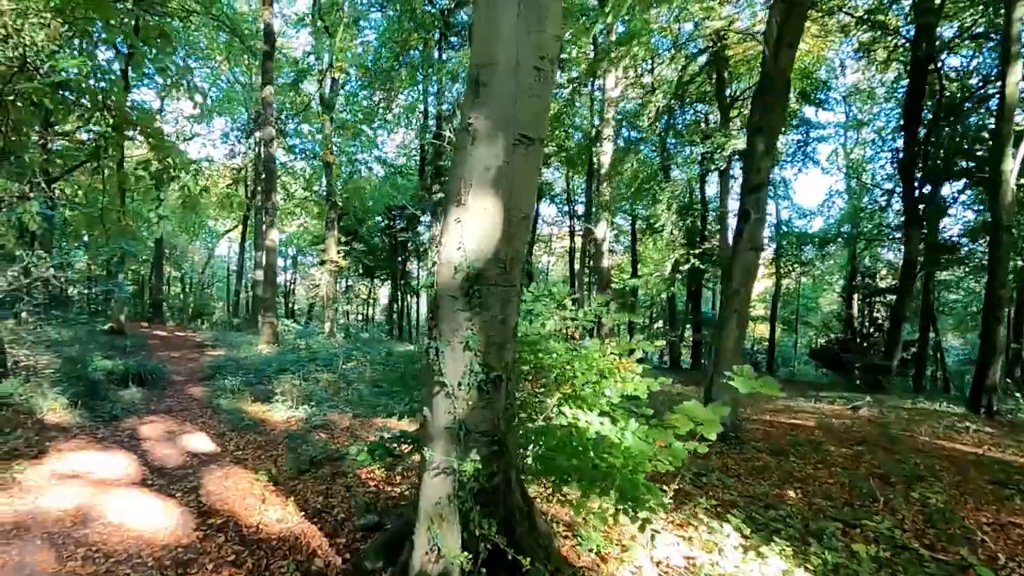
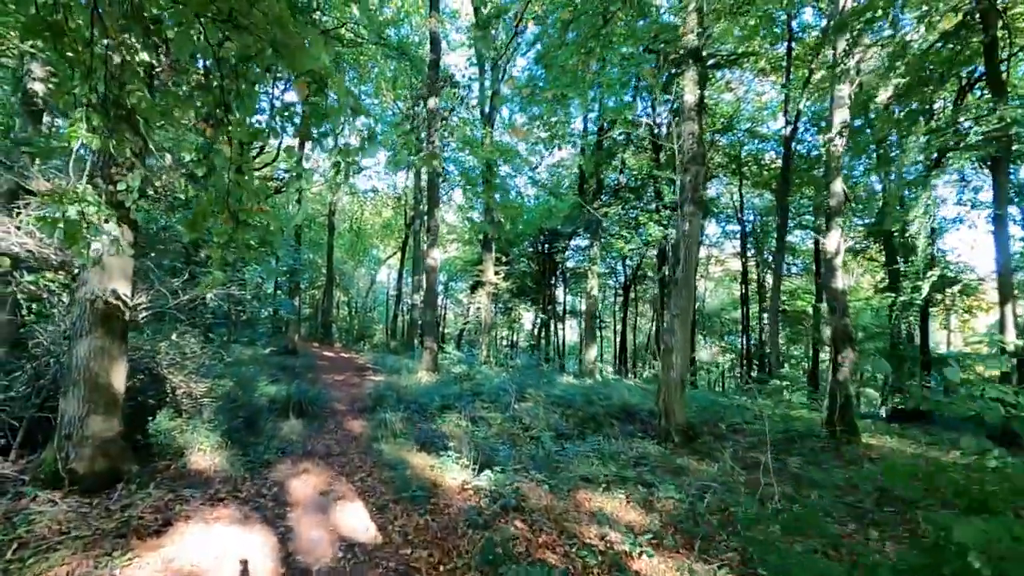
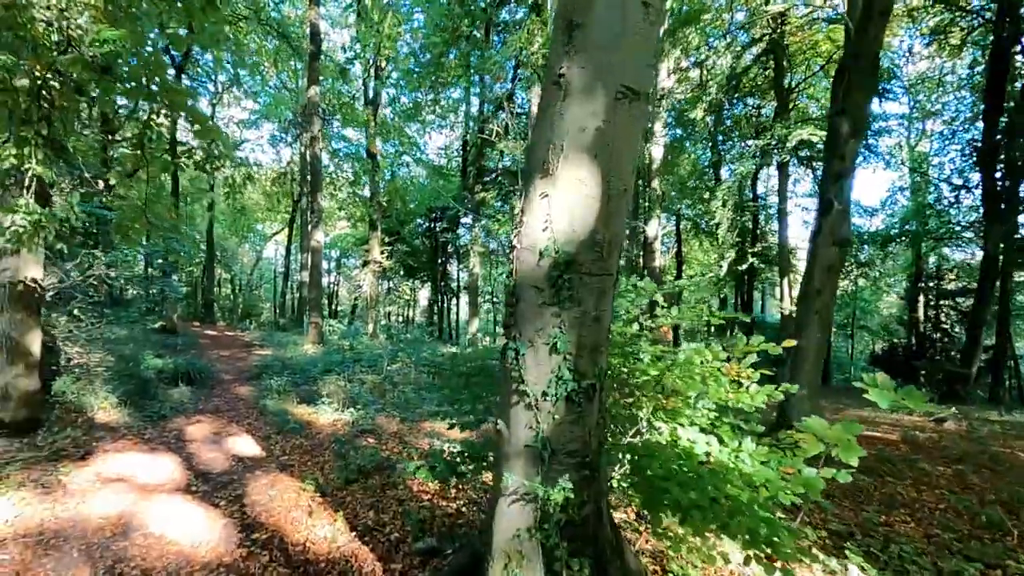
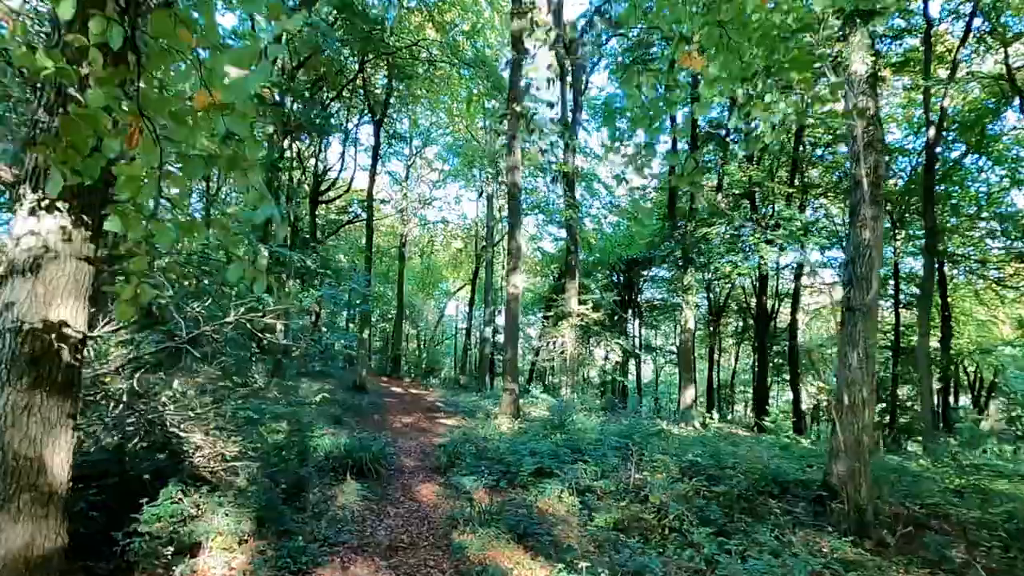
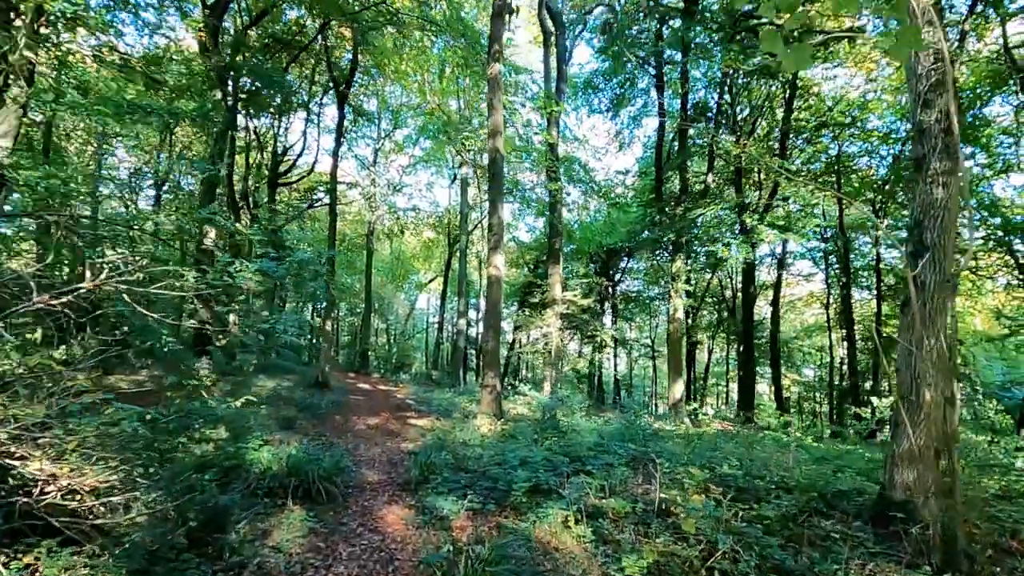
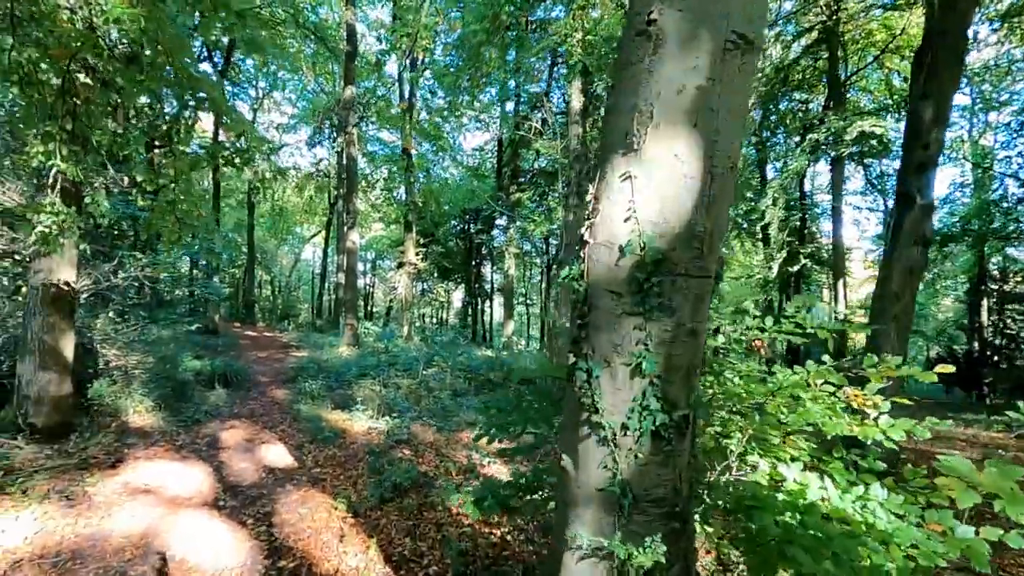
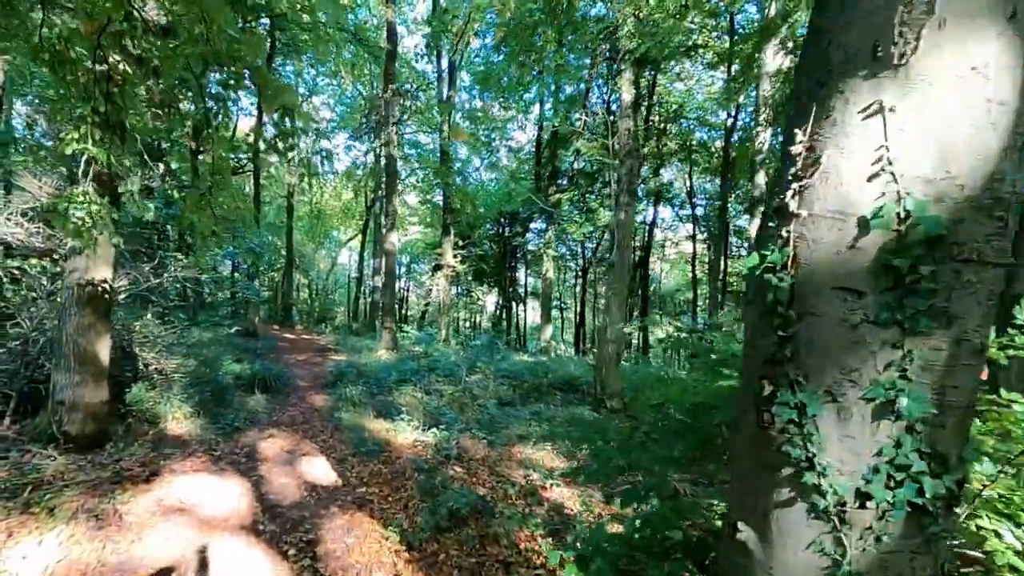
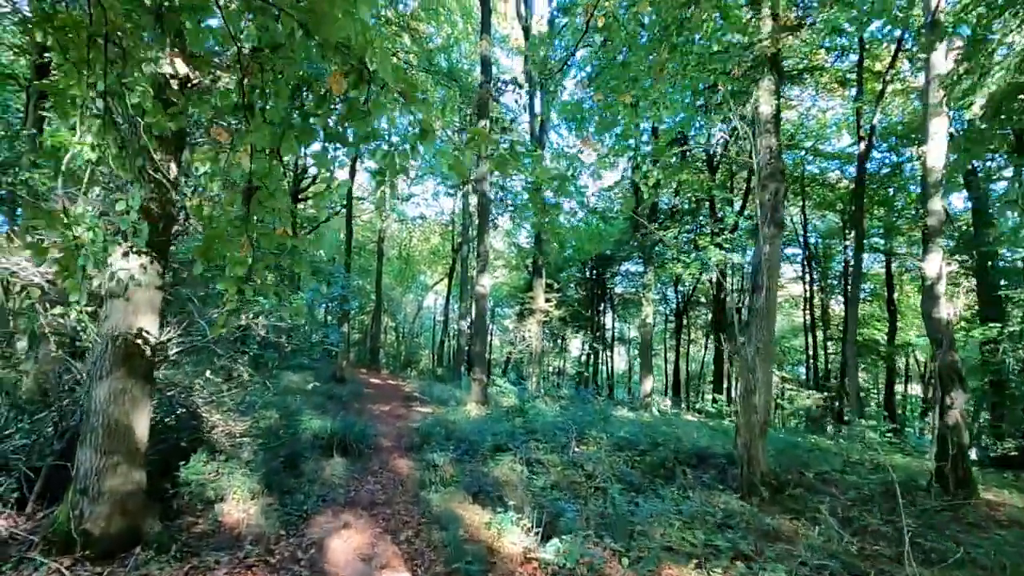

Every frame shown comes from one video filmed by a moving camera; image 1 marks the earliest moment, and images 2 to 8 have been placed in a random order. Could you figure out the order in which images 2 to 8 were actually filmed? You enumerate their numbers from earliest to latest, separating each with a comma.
3, 6, 7, 2, 8, 4, 5
